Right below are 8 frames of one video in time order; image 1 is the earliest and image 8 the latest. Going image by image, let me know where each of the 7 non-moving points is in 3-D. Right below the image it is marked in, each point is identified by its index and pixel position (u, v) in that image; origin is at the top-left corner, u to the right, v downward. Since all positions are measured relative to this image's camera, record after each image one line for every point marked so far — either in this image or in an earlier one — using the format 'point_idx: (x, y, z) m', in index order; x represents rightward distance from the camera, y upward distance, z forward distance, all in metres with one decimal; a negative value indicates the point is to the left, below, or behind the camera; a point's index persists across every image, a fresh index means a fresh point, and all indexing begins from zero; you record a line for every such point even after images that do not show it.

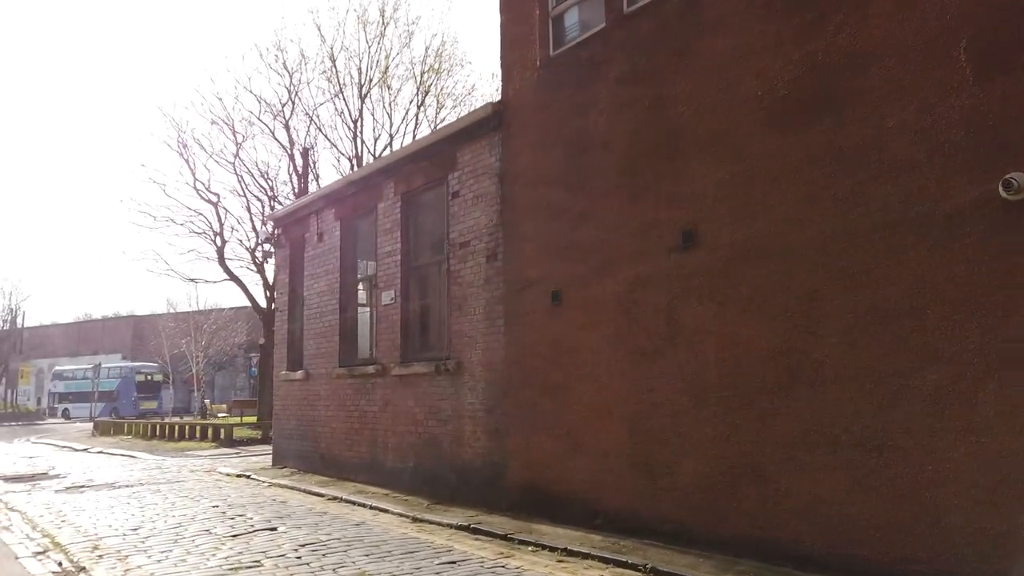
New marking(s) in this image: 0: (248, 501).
0: (-3.5, -2.9, +10.8) m
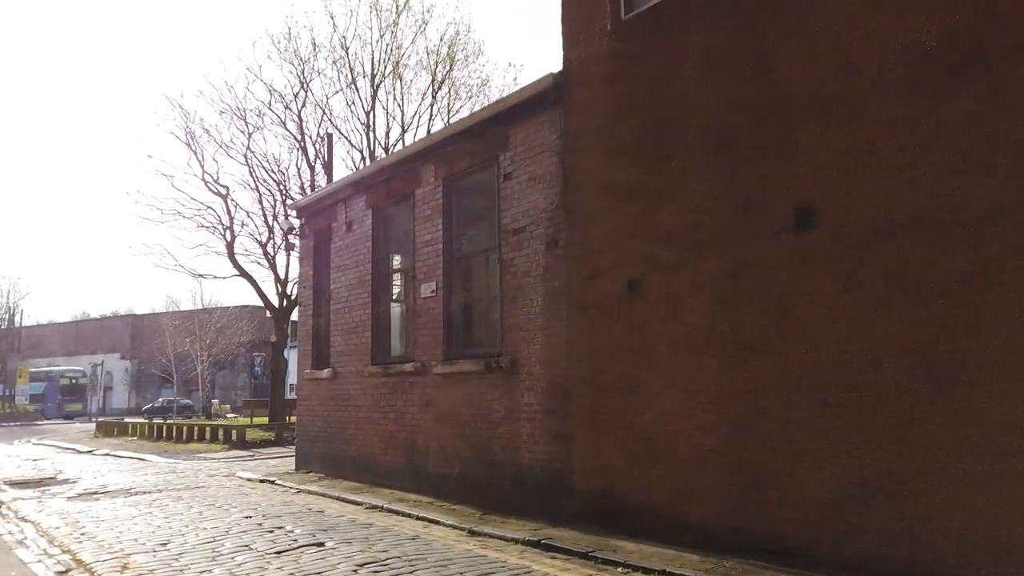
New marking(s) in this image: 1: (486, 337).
0: (-2.8, -2.7, +9.9) m
1: (-0.4, -0.6, +10.5) m
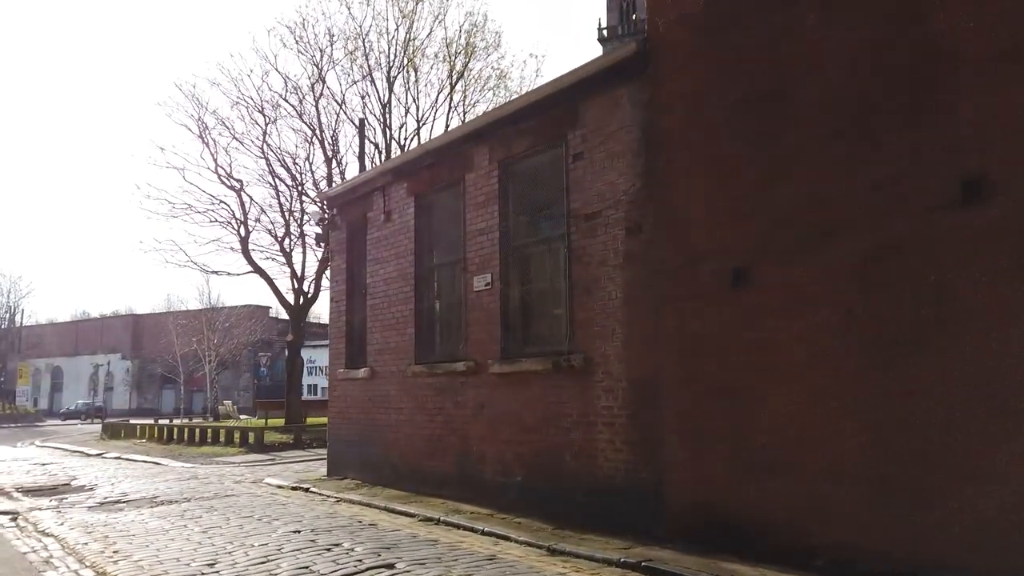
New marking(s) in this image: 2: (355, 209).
0: (-2.0, -2.6, +9.0) m
1: (+0.4, -0.5, +9.6) m
2: (-2.7, +1.3, +13.7) m
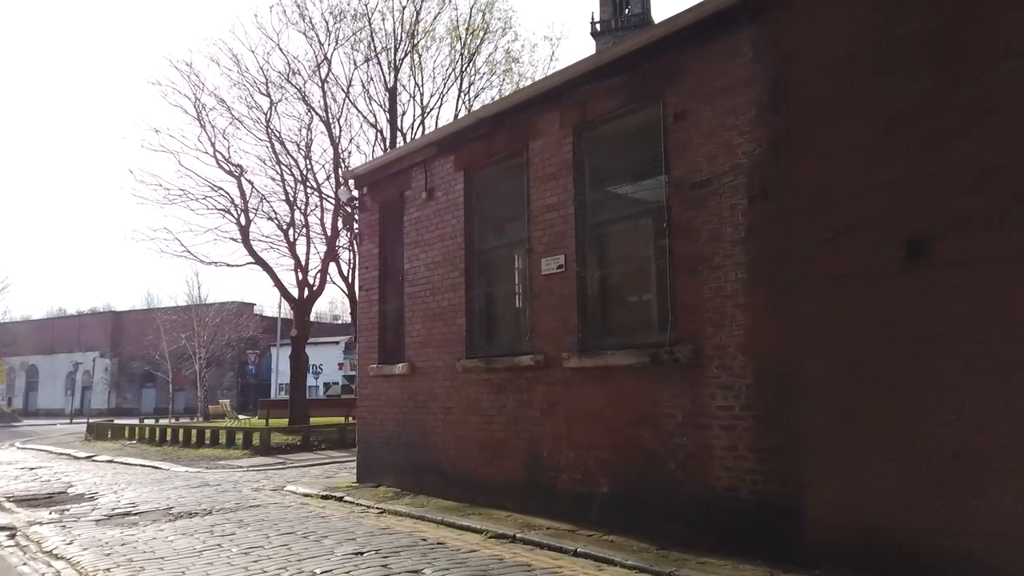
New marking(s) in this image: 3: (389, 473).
0: (-1.1, -2.4, +7.7) m
1: (+1.3, -0.3, +8.4) m
2: (-1.9, +1.6, +12.4) m
3: (-1.8, -2.7, +11.8) m
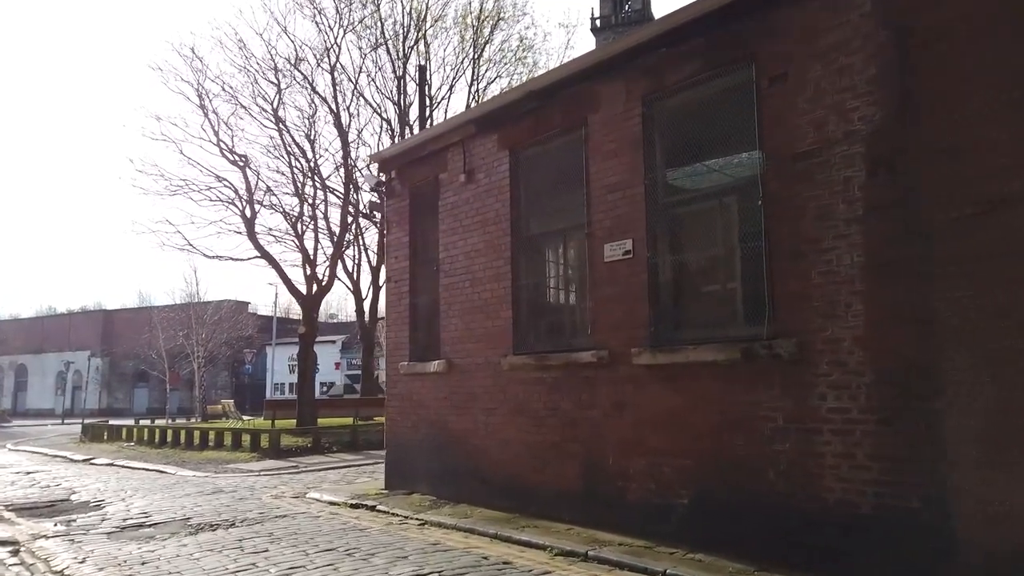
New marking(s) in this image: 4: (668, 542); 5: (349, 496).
0: (-0.5, -2.3, +6.8) m
1: (+1.9, -0.2, +7.5) m
2: (-1.3, +1.7, +11.4) m
3: (-1.2, -2.6, +10.8) m
4: (+1.4, -2.3, +7.4) m
5: (-2.3, -2.9, +11.1) m
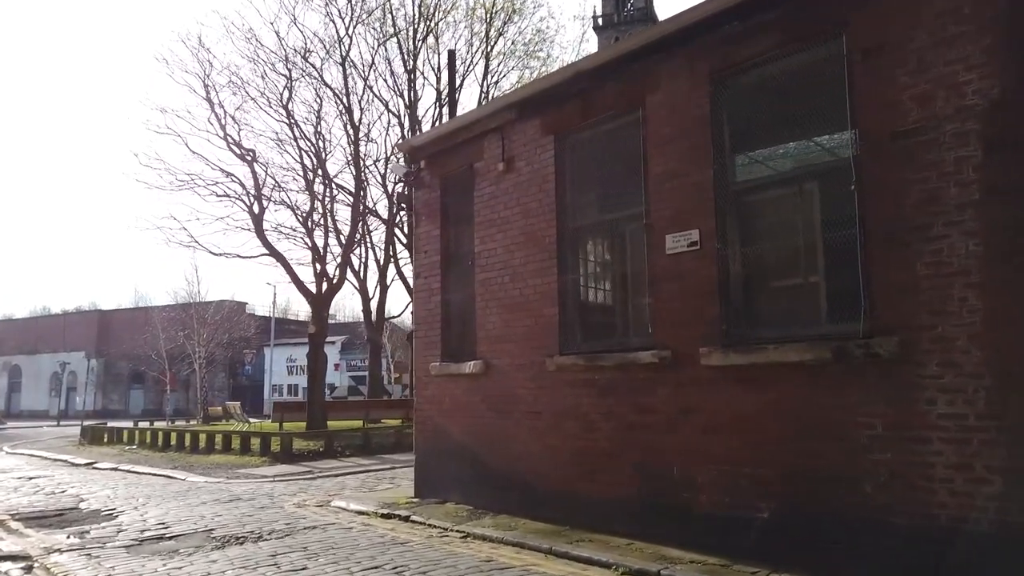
0: (0.0, -2.3, +6.1) m
1: (+2.5, -0.2, +6.9) m
2: (-0.8, +1.7, +10.8) m
3: (-0.7, -2.5, +10.2) m
4: (+2.0, -2.3, +6.8) m
5: (-1.8, -2.8, +10.5) m
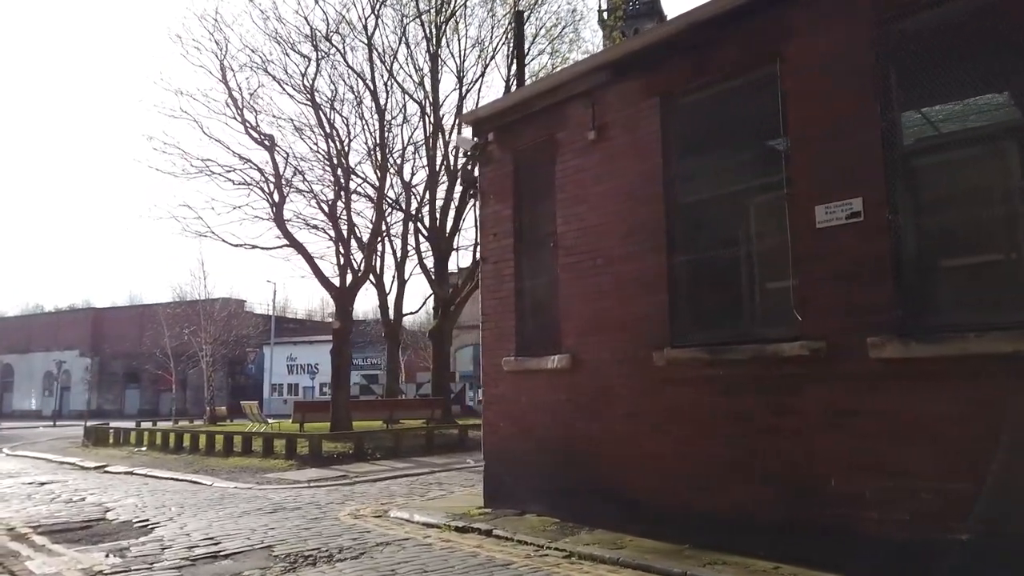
0: (+1.1, -2.1, +5.0) m
1: (+3.5, 0.0, +5.8) m
2: (+0.2, +1.9, +9.7) m
3: (+0.3, -2.3, +9.1) m
4: (+3.0, -2.1, +5.7) m
5: (-0.8, -2.6, +9.3) m
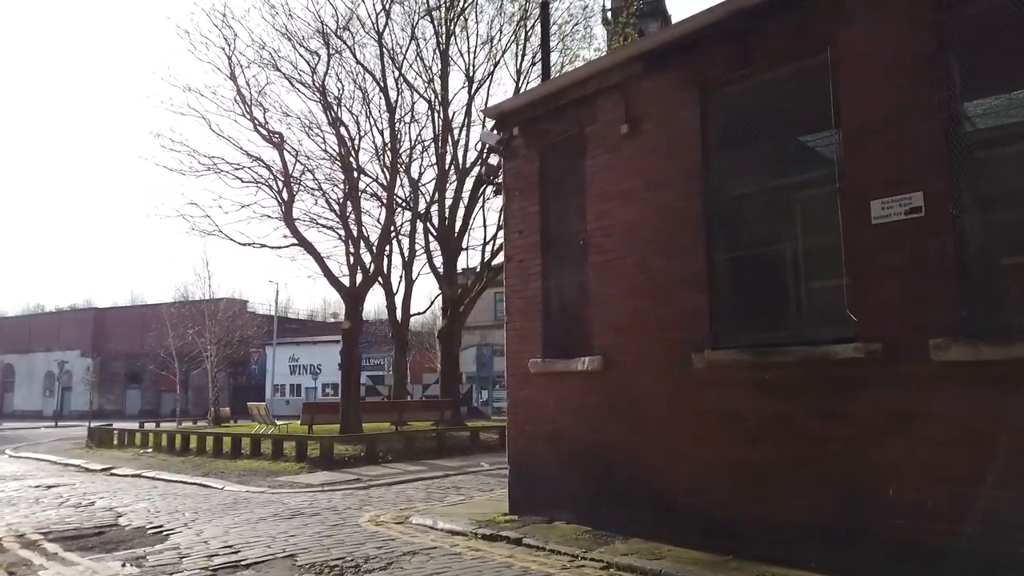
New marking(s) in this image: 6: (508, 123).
0: (+1.4, -2.1, +4.7) m
1: (+3.8, 0.0, +5.4) m
2: (+0.5, +1.9, +9.4) m
3: (+0.6, -2.3, +8.8) m
4: (+3.3, -2.1, +5.3) m
5: (-0.5, -2.6, +9.0) m
6: (0.0, +2.1, +10.0) m
